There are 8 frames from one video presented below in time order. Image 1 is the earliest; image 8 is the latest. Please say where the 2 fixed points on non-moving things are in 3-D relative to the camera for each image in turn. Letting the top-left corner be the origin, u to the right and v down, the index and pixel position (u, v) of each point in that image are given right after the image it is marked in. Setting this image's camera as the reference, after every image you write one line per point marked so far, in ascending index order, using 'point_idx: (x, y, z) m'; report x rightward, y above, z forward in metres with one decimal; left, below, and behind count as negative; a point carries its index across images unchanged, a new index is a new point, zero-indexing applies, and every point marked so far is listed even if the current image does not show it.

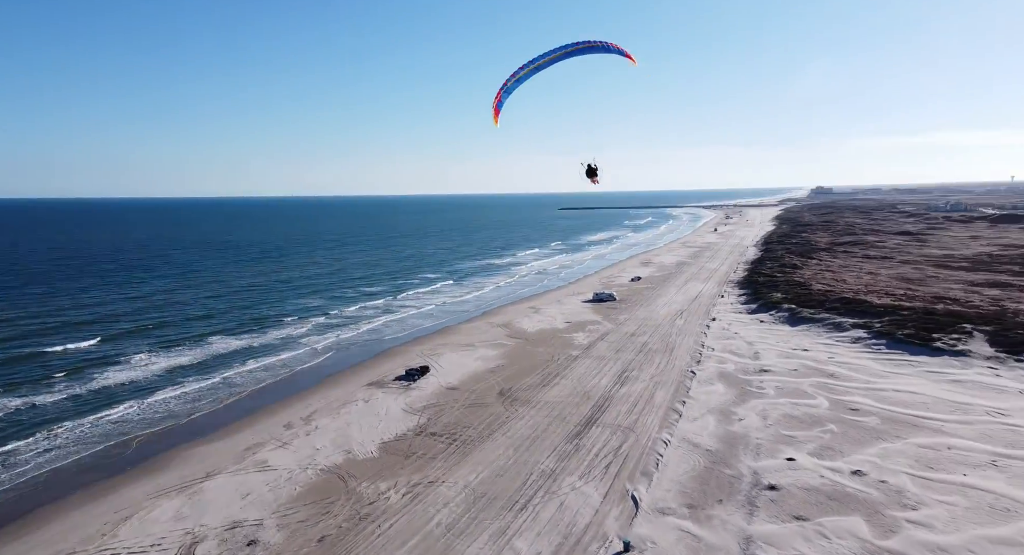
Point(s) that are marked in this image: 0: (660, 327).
0: (+4.4, -1.5, +18.5) m
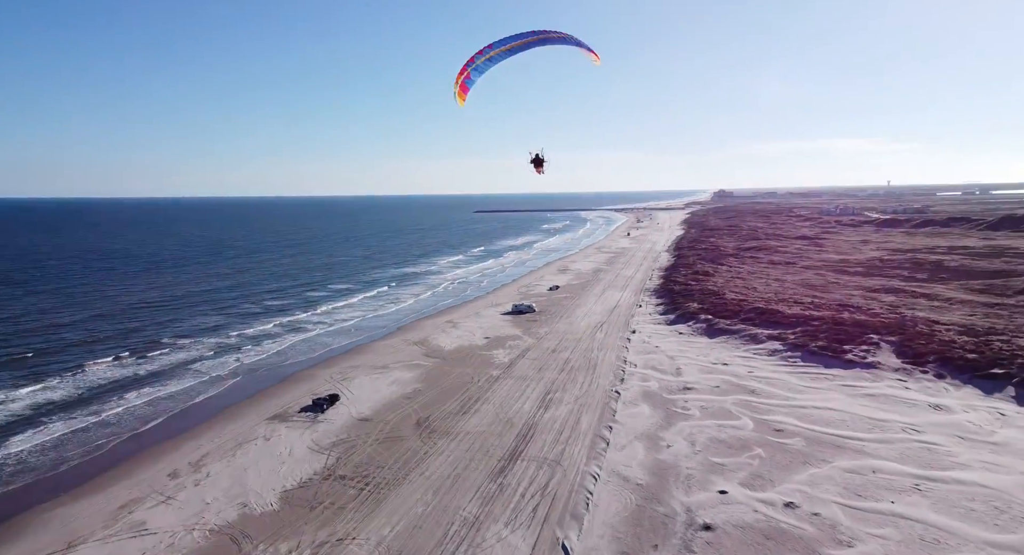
0: (+2.0, -1.9, +18.1) m
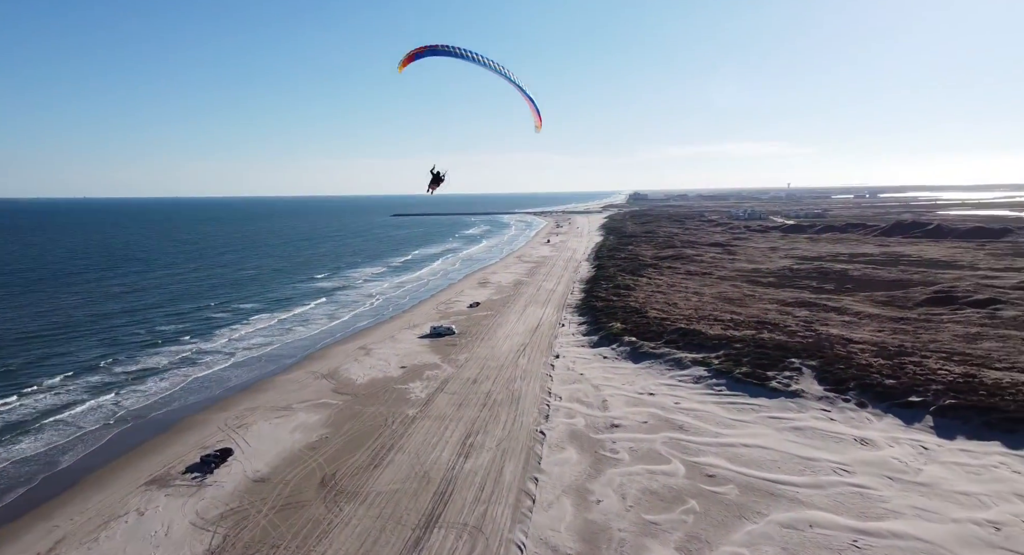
0: (-0.2, -2.6, +17.1) m
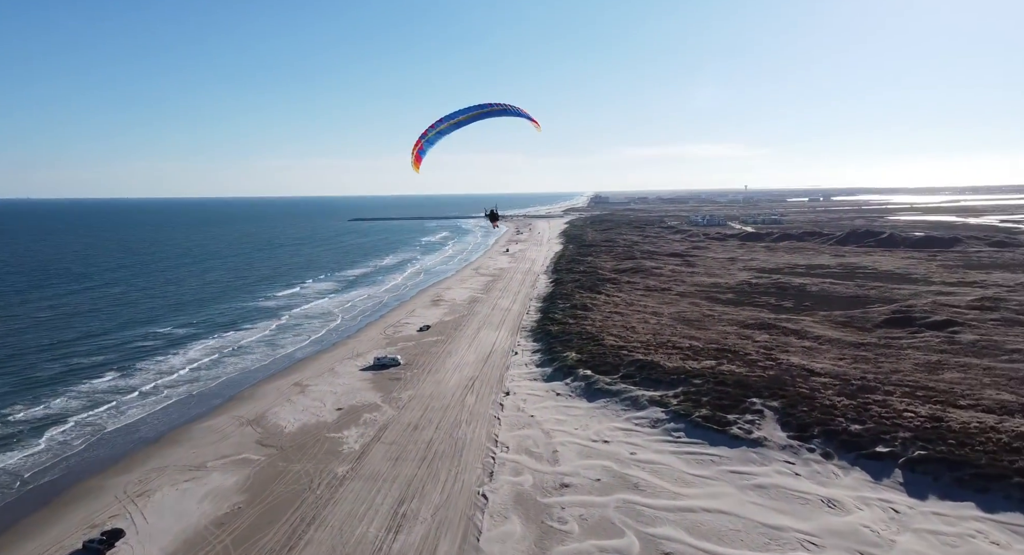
0: (-1.7, -3.5, +15.8) m
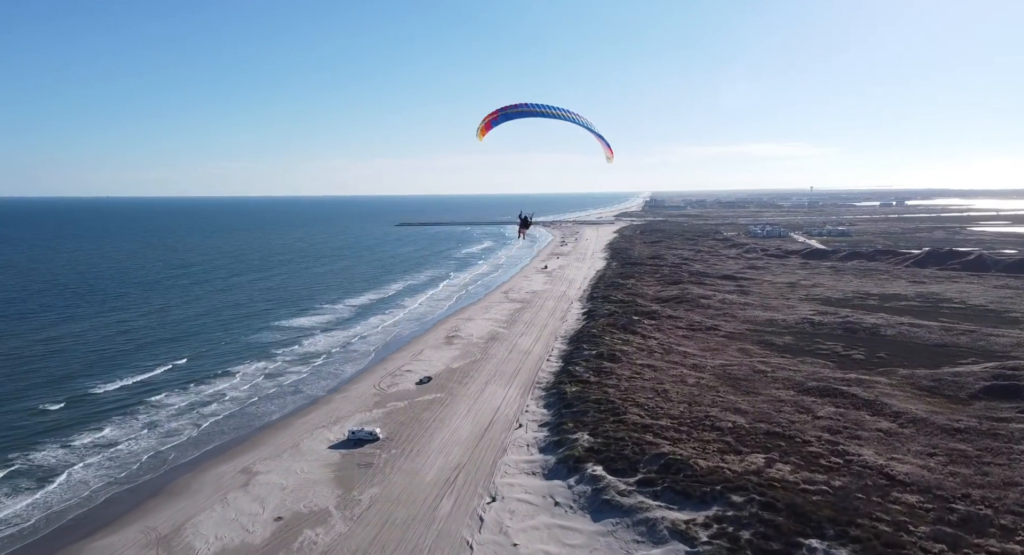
0: (-2.0, -5.1, +12.5) m
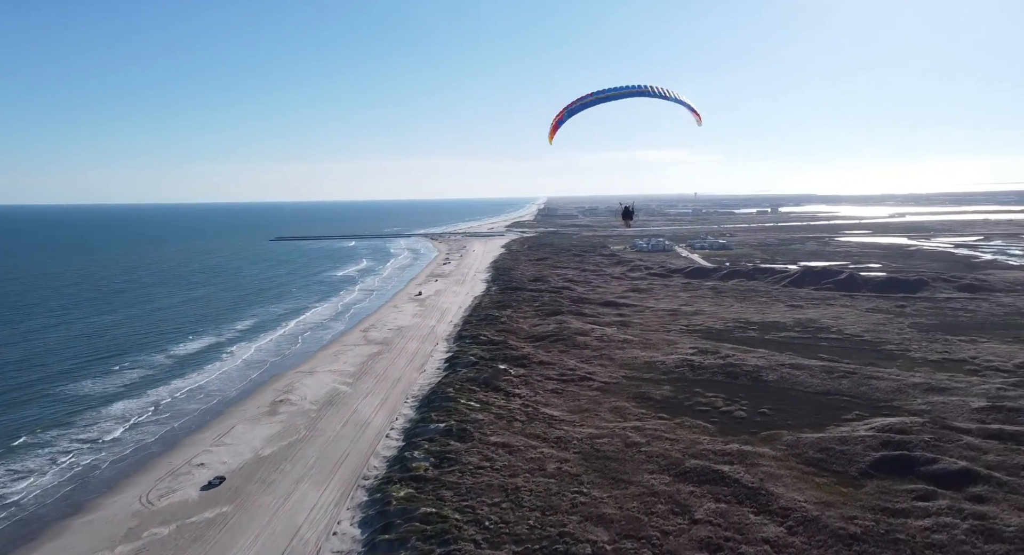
0: (-5.6, -6.9, +7.6) m
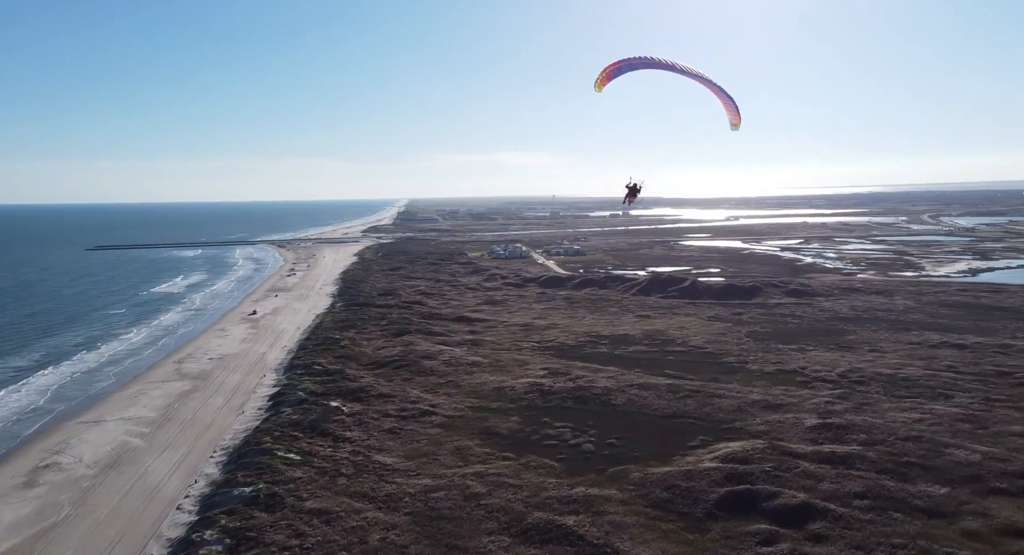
0: (-7.8, -7.9, +3.8) m
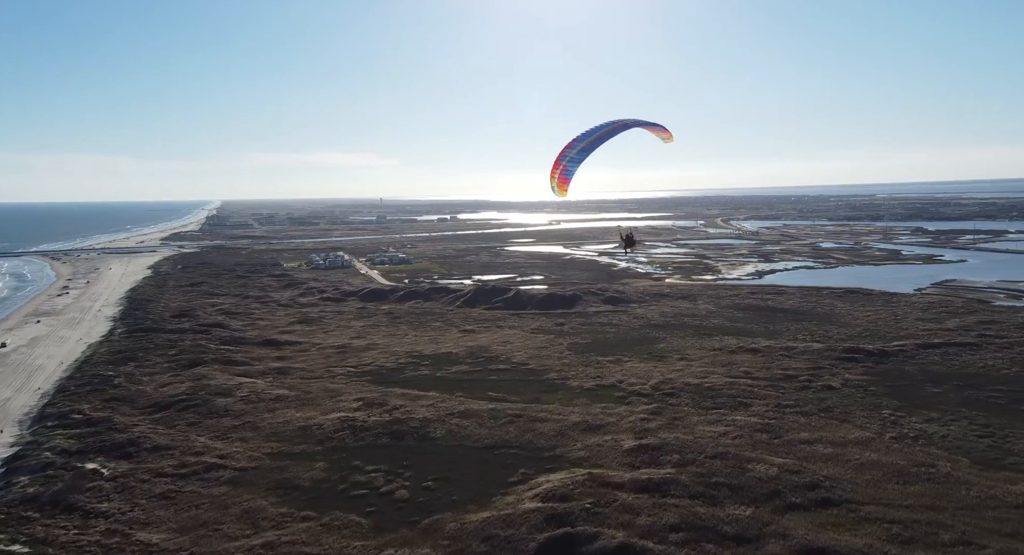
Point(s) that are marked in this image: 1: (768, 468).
0: (-8.8, -8.9, -0.4) m
1: (+7.0, -5.2, +16.5) m
